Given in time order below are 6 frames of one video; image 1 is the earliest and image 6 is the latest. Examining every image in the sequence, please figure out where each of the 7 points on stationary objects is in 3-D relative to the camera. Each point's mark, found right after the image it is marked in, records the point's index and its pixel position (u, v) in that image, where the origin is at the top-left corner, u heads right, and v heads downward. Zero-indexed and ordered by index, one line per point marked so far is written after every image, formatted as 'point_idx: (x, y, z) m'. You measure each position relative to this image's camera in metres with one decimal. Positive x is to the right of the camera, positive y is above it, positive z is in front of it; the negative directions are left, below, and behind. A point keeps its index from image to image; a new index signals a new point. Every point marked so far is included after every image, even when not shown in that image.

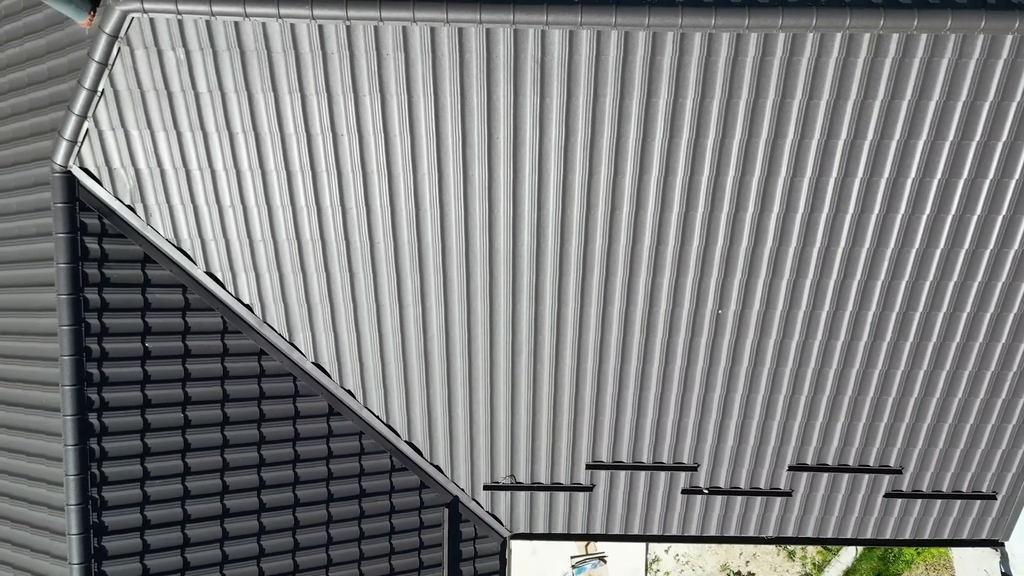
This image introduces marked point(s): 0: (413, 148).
0: (-1.2, +1.7, +6.2) m
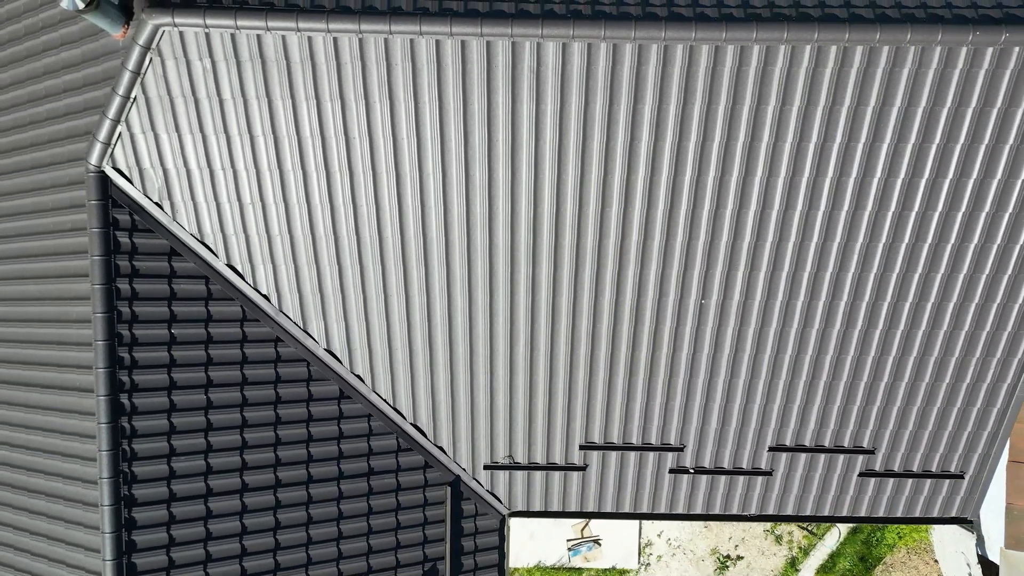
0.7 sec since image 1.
0: (-1.2, +1.8, +6.7) m
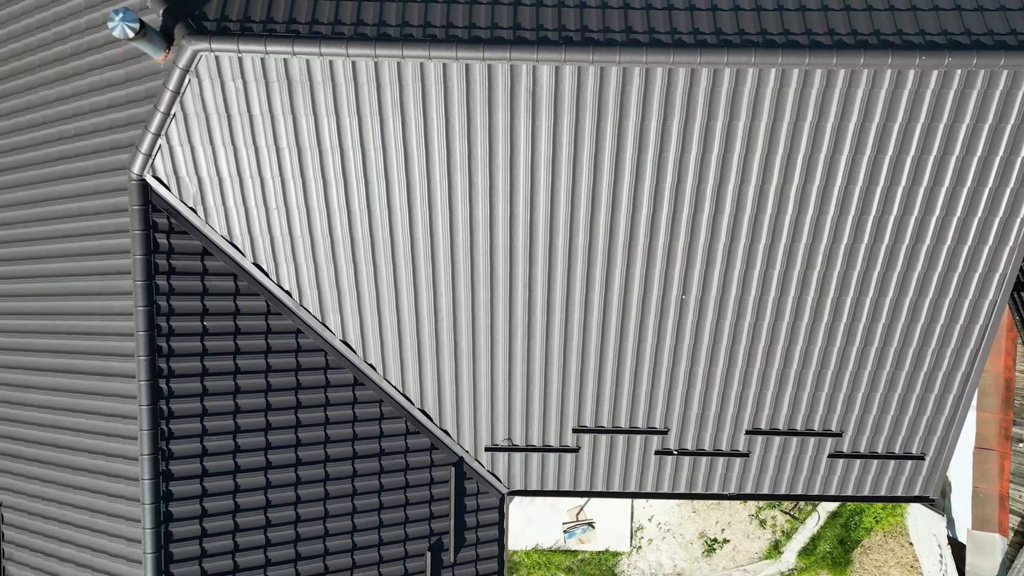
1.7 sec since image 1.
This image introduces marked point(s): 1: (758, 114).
0: (-1.2, +1.8, +7.5) m
1: (+3.3, +2.3, +7.2) m
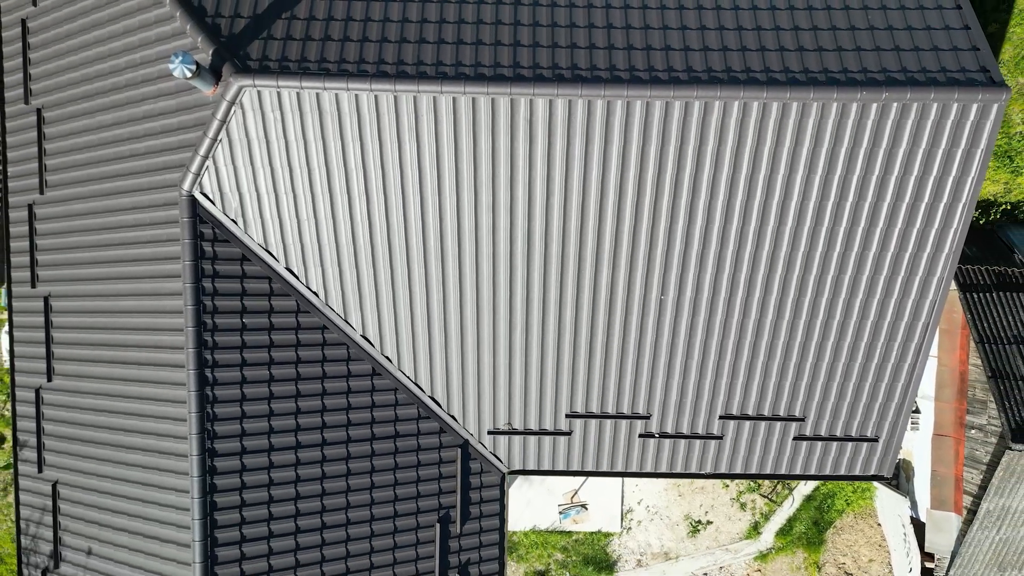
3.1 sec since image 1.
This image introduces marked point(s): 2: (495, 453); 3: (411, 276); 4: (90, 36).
0: (-1.2, +1.8, +8.7) m
1: (+3.3, +2.3, +8.3) m
2: (-0.3, -3.4, +10.9) m
3: (-1.8, +0.2, +9.4) m
4: (-7.5, +4.5, +9.5) m
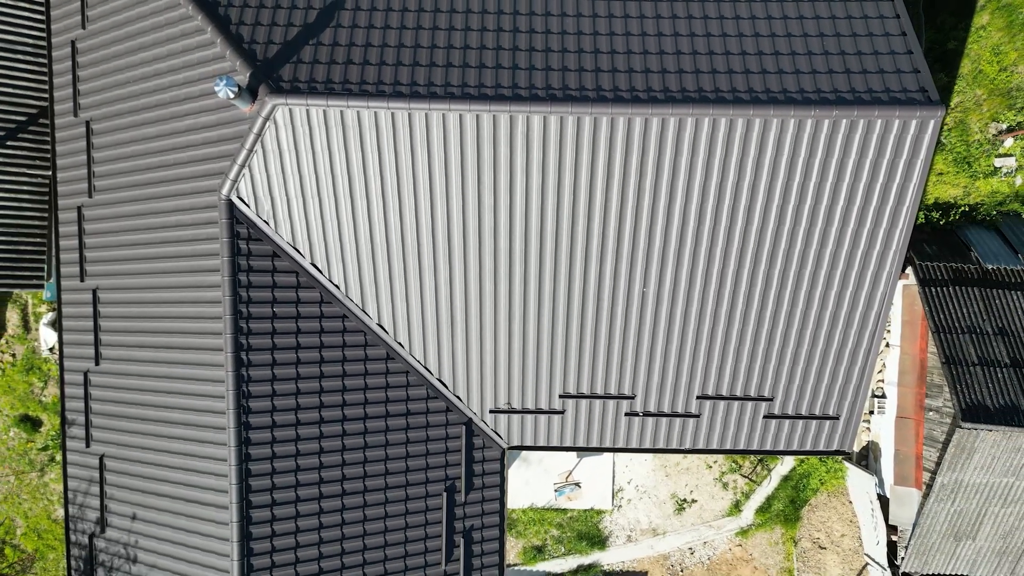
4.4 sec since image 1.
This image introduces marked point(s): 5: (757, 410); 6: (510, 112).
0: (-1.2, +1.9, +9.9) m
1: (+3.3, +2.4, +9.5) m
2: (-0.4, -3.2, +12.1) m
3: (-1.8, +0.3, +10.6) m
4: (-7.5, +4.6, +10.6) m
5: (+5.3, -2.6, +11.6) m
6: (0.0, +3.0, +9.2) m
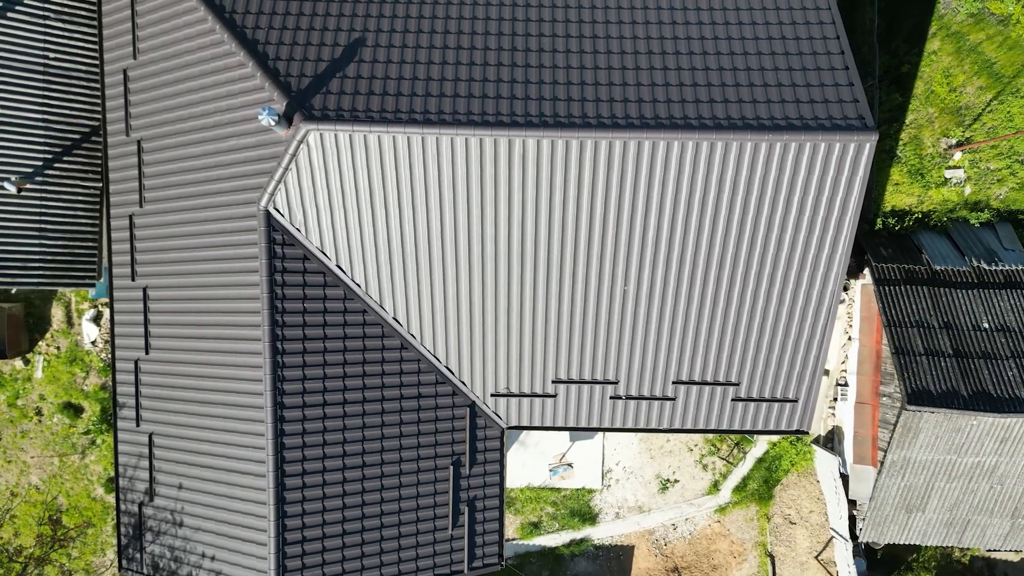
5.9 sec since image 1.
0: (-1.2, +2.0, +11.5) m
1: (+3.3, +2.5, +11.2) m
2: (-0.4, -3.2, +13.7) m
3: (-1.8, +0.4, +12.2) m
4: (-7.5, +4.6, +12.2) m
5: (+5.3, -2.6, +13.2) m
6: (-0.1, +3.0, +10.8) m
